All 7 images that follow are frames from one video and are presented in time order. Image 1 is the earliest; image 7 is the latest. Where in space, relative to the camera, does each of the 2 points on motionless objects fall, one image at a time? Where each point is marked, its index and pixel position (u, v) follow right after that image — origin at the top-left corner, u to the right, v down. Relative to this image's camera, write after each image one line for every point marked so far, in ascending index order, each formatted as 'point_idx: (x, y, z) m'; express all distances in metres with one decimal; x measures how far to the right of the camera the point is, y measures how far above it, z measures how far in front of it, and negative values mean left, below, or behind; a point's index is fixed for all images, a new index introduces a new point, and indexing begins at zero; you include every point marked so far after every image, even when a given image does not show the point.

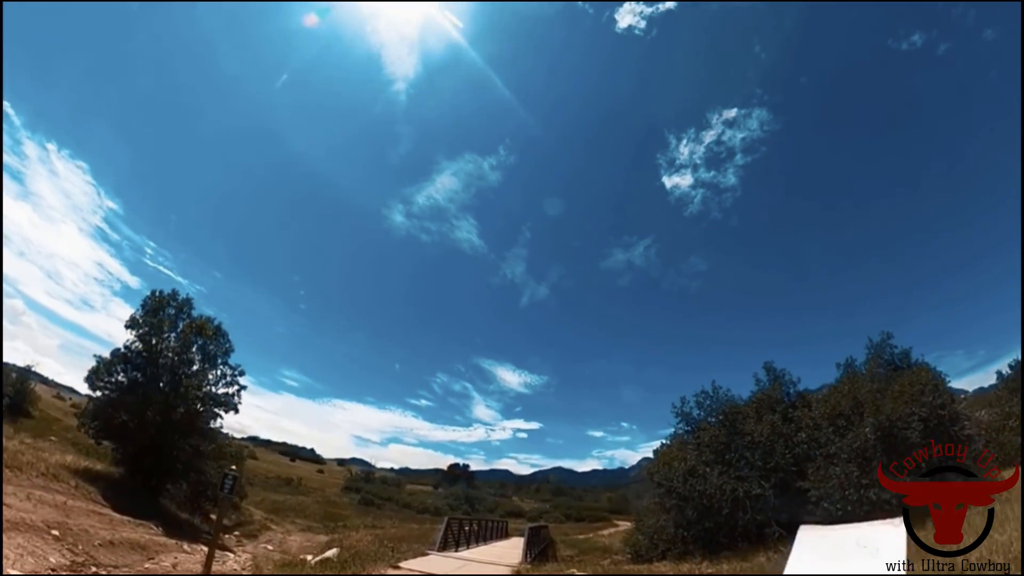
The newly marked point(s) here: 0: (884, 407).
0: (+8.7, -2.7, +12.8) m
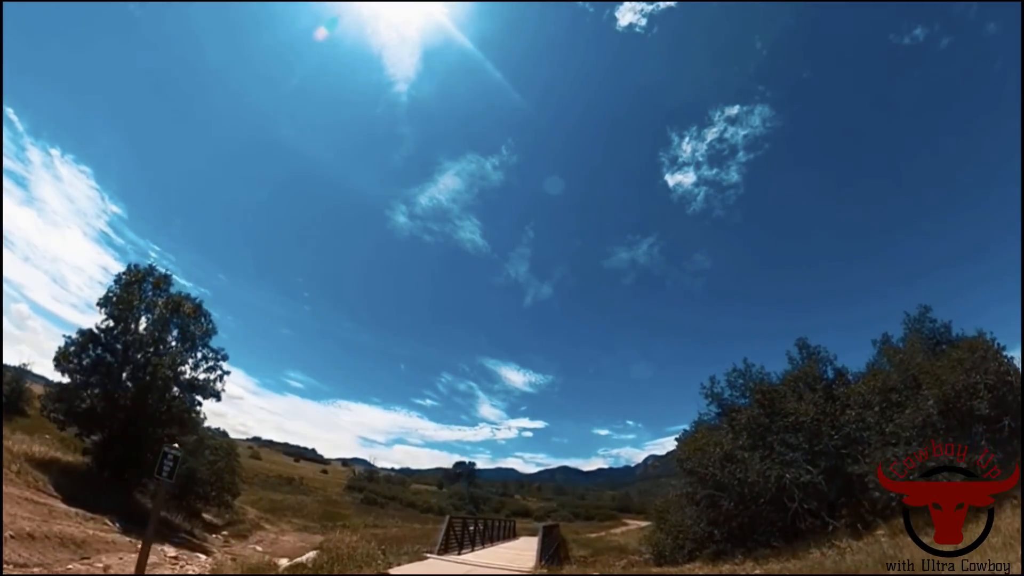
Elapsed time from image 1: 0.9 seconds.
0: (+8.9, -1.8, +11.2) m
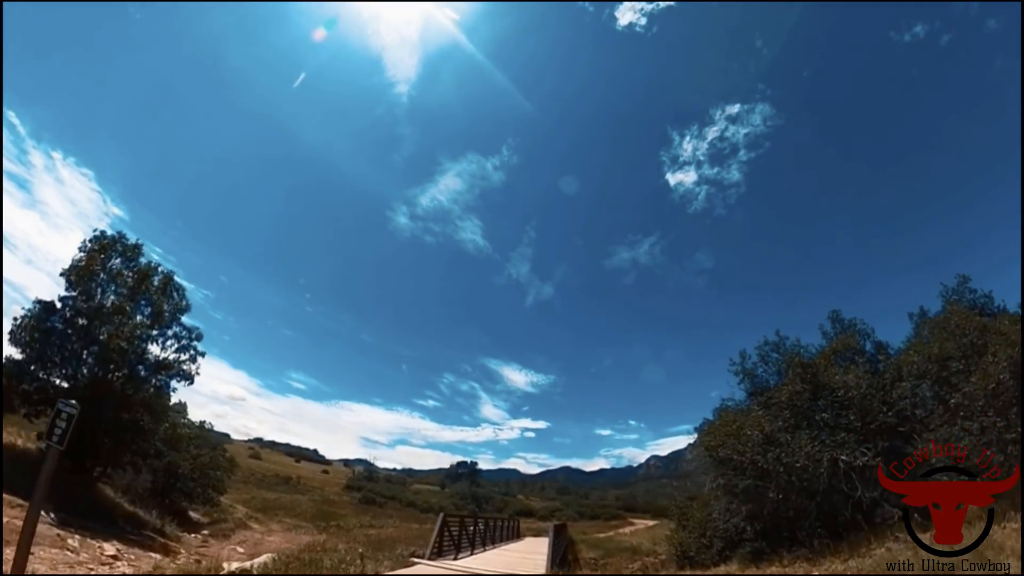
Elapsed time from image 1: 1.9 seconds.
0: (+9.0, -1.1, +9.7) m
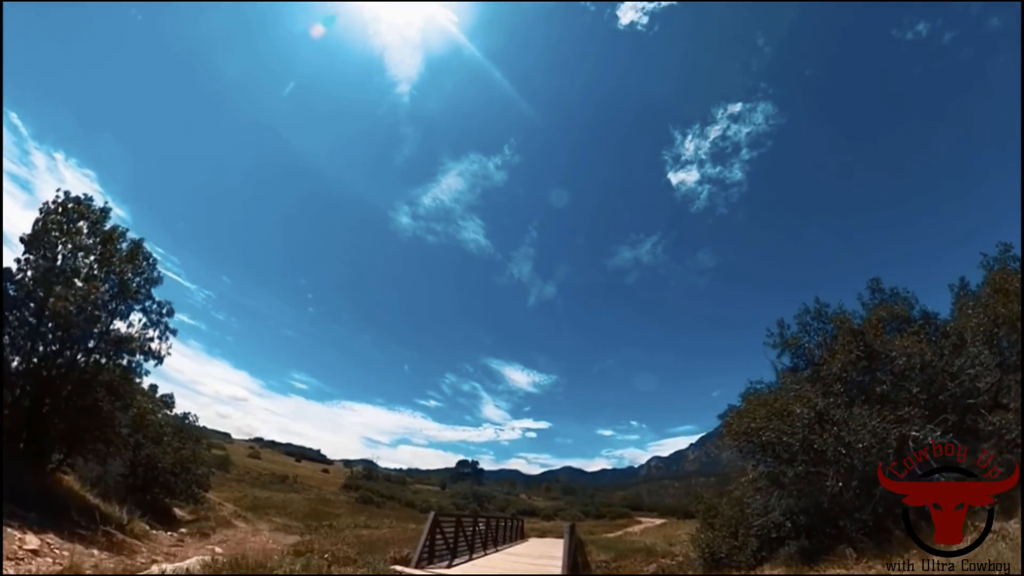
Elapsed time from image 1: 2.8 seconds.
0: (+9.0, -0.5, +8.3) m
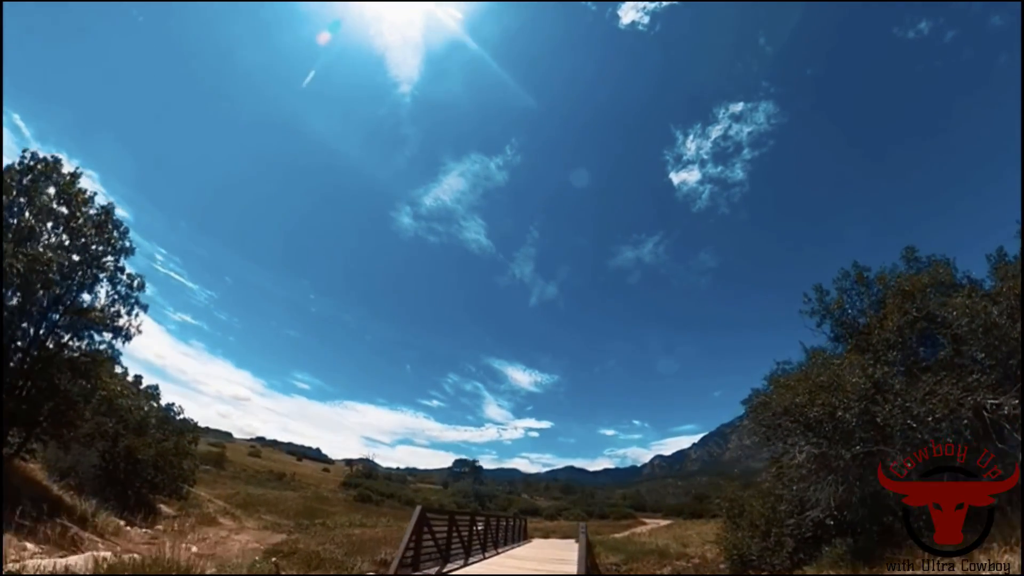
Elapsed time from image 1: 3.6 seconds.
0: (+9.1, +0.1, +7.0) m
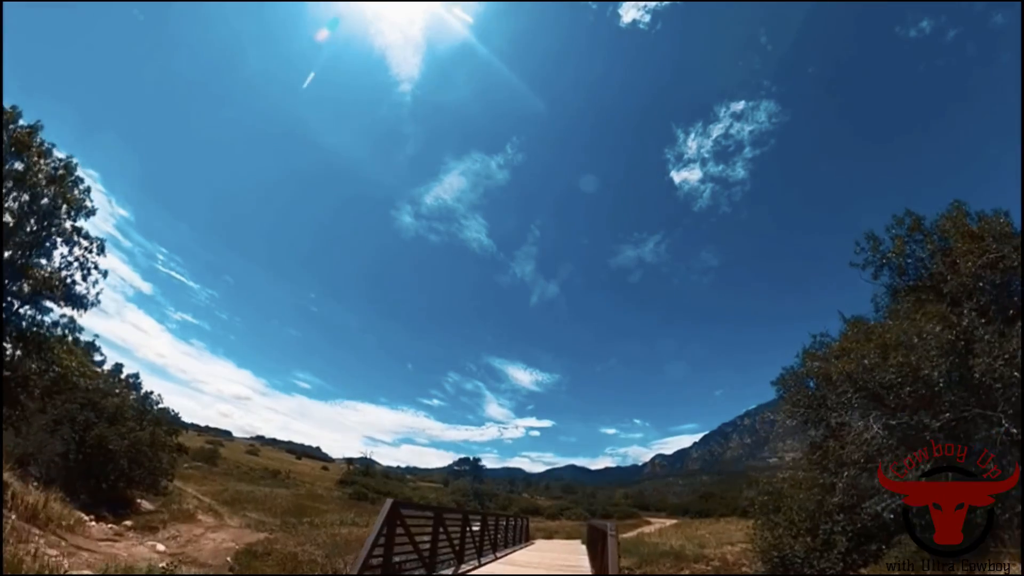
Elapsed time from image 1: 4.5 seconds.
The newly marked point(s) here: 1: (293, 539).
0: (+9.1, +0.7, +5.7) m
1: (-5.4, -6.3, +13.8) m
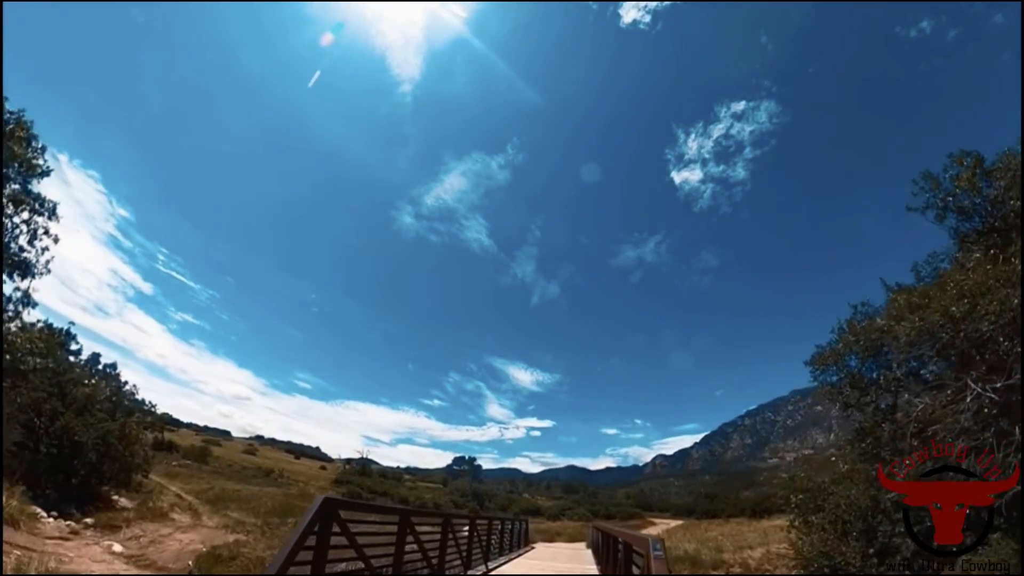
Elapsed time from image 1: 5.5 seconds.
0: (+9.0, +1.3, +4.3) m
1: (-5.5, -5.8, +12.4) m
